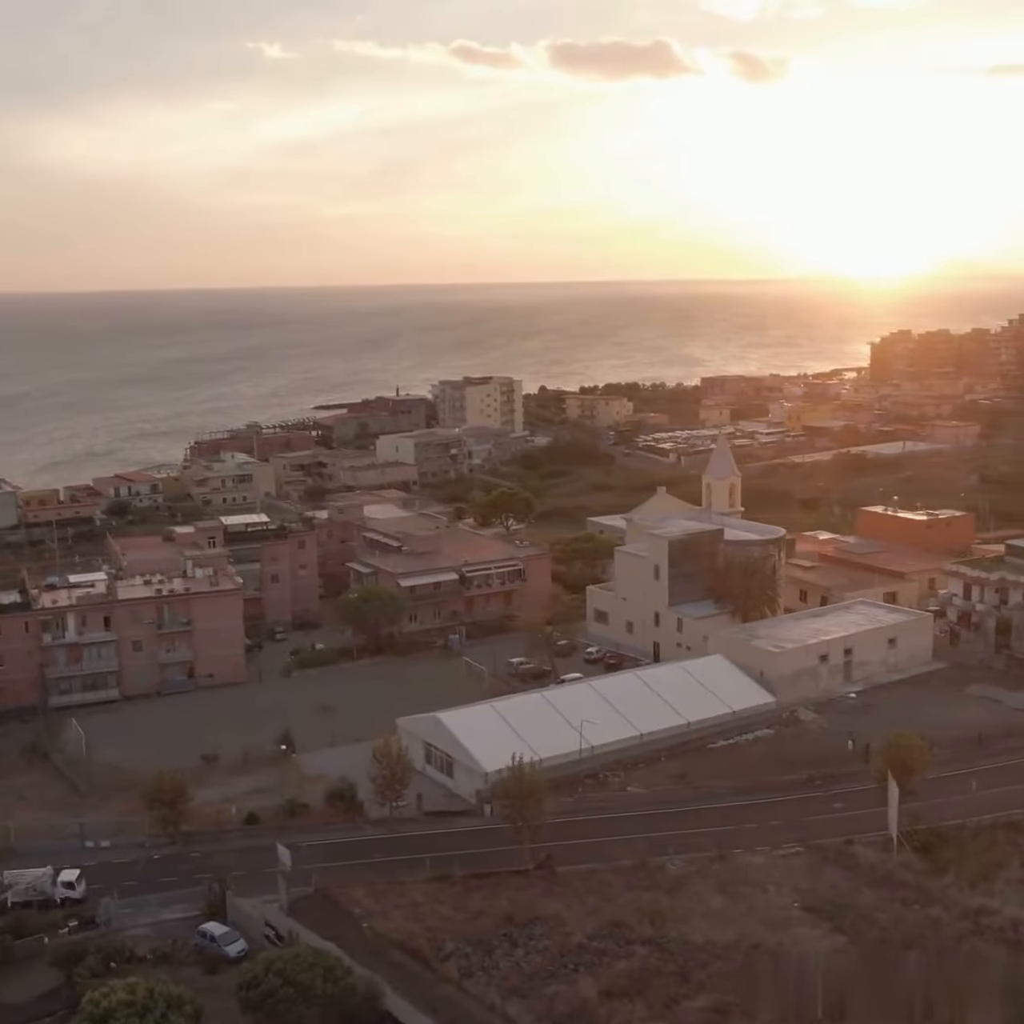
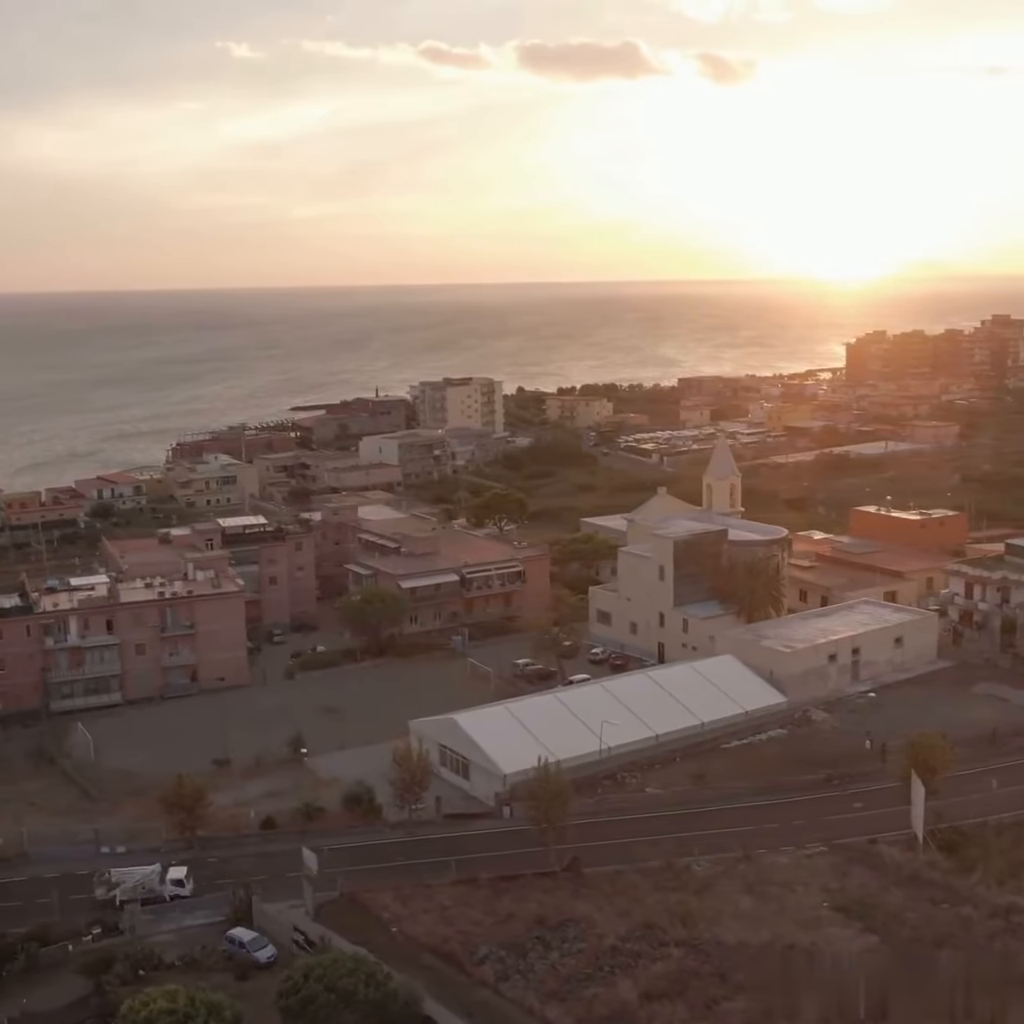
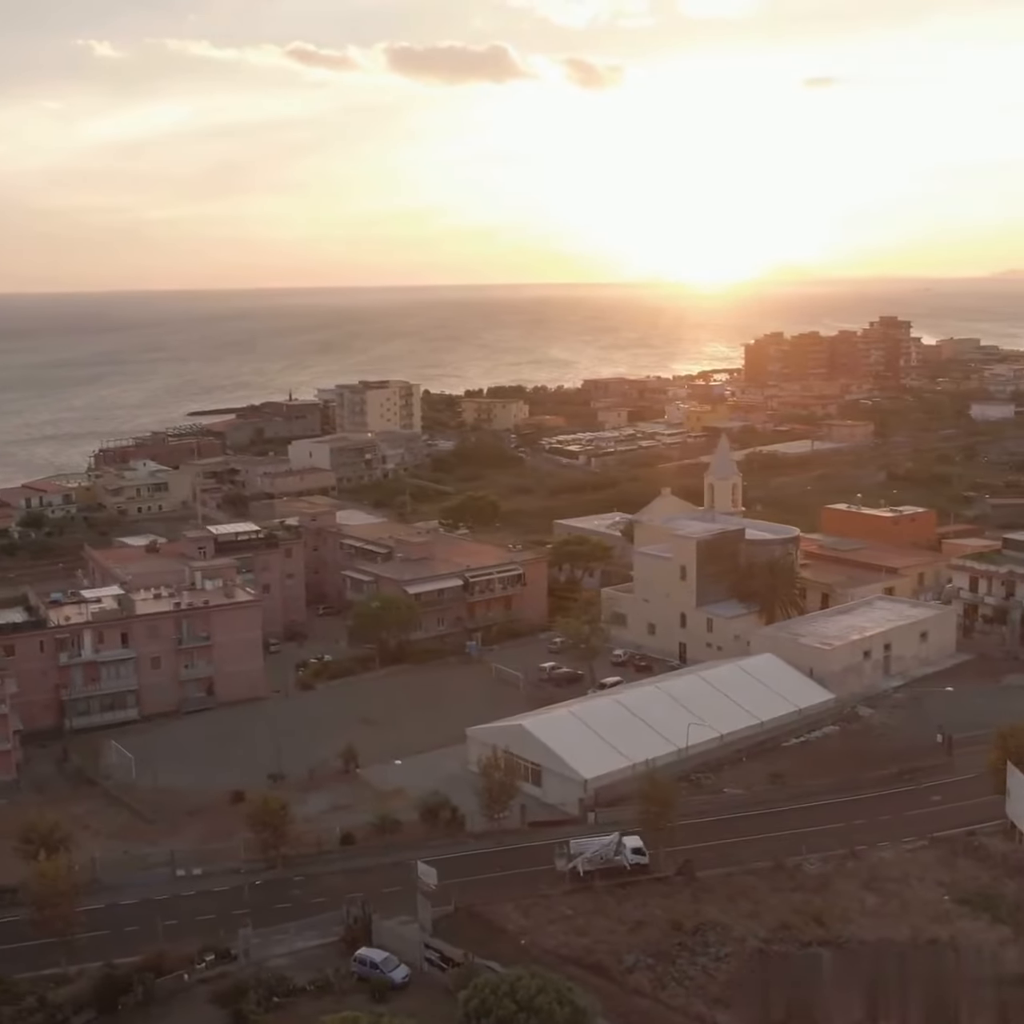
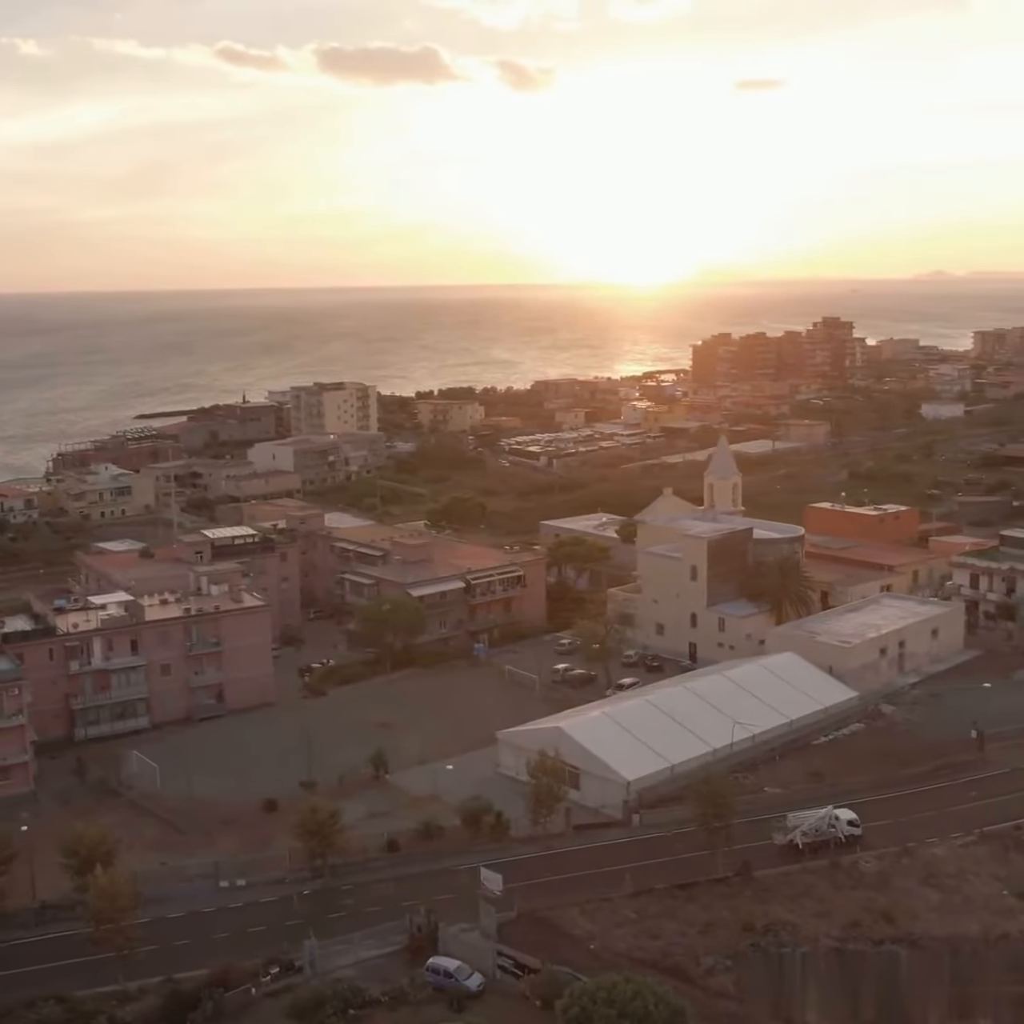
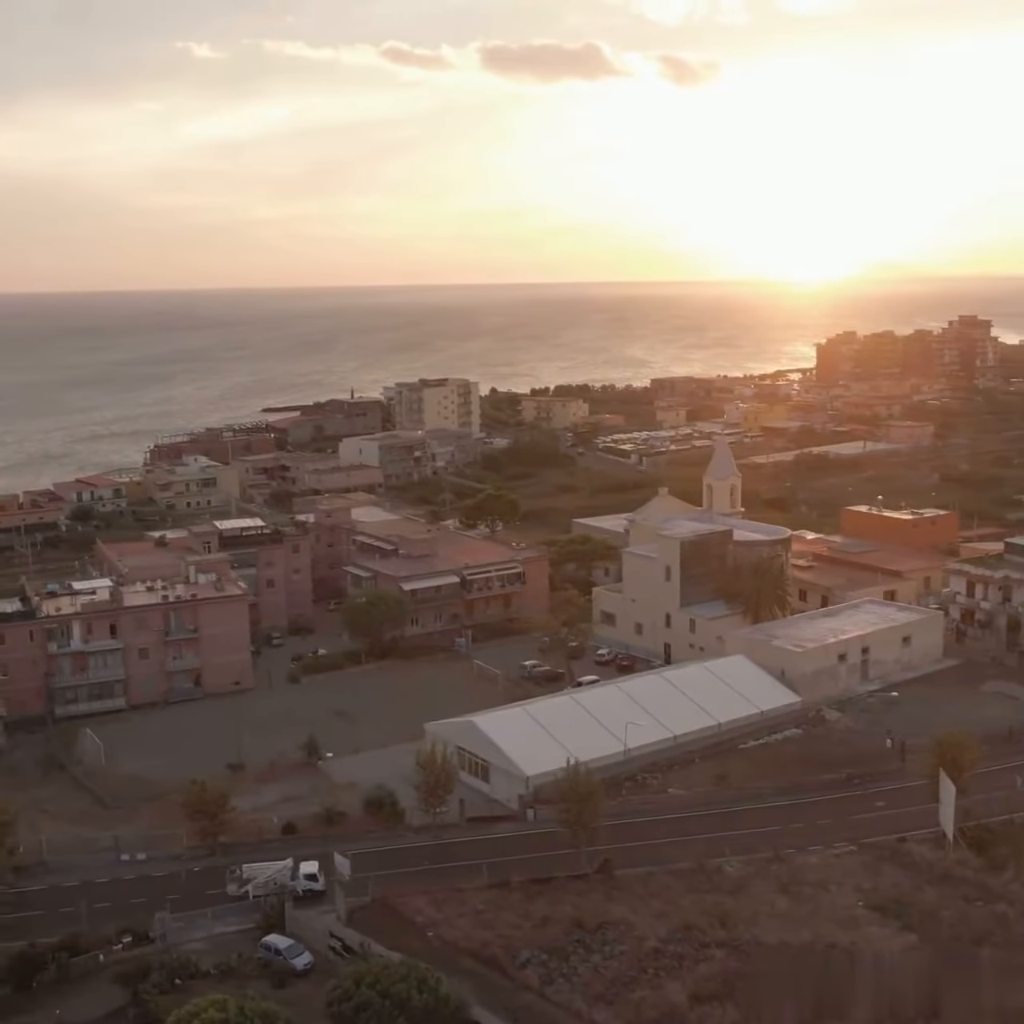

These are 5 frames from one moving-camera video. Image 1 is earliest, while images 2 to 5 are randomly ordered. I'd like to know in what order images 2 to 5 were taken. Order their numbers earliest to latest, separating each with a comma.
2, 5, 3, 4
